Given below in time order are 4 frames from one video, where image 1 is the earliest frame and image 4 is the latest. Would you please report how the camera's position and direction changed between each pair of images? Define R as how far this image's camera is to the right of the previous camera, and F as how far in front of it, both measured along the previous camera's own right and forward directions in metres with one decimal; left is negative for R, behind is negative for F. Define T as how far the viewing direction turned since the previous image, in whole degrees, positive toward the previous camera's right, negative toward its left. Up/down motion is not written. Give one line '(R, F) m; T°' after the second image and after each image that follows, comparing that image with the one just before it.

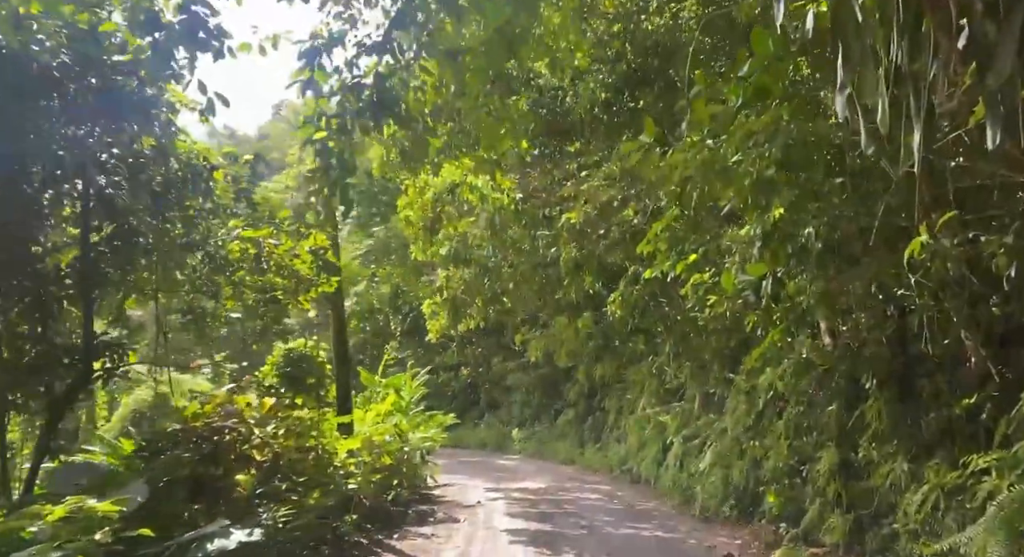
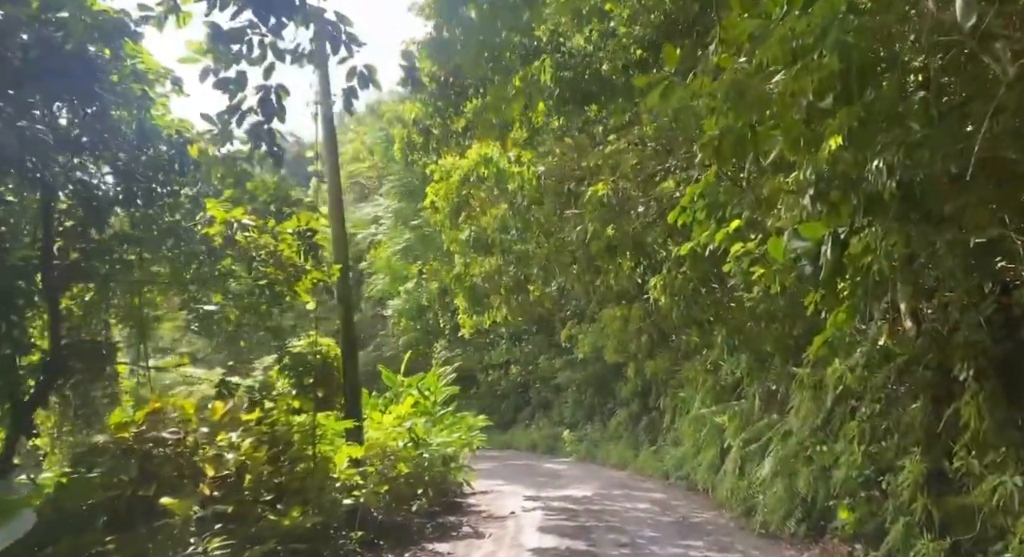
(+0.4, +1.2) m; -4°
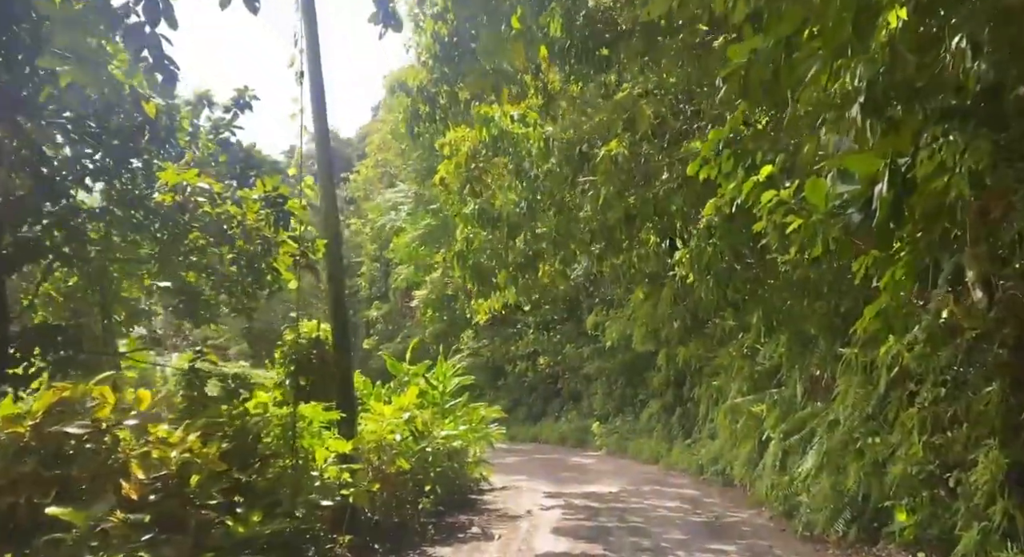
(+0.2, +0.9) m; -2°
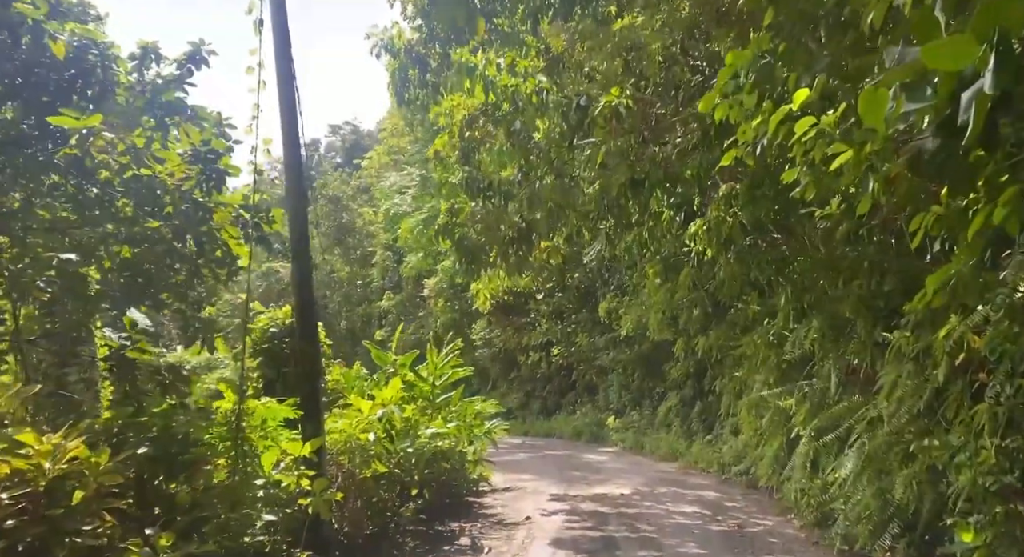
(+0.2, +1.1) m; -1°
